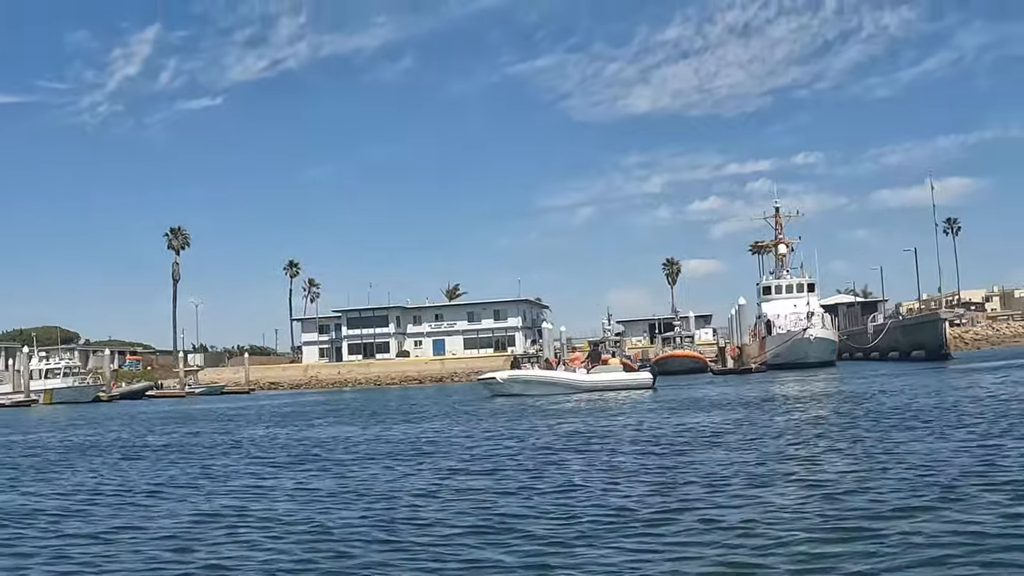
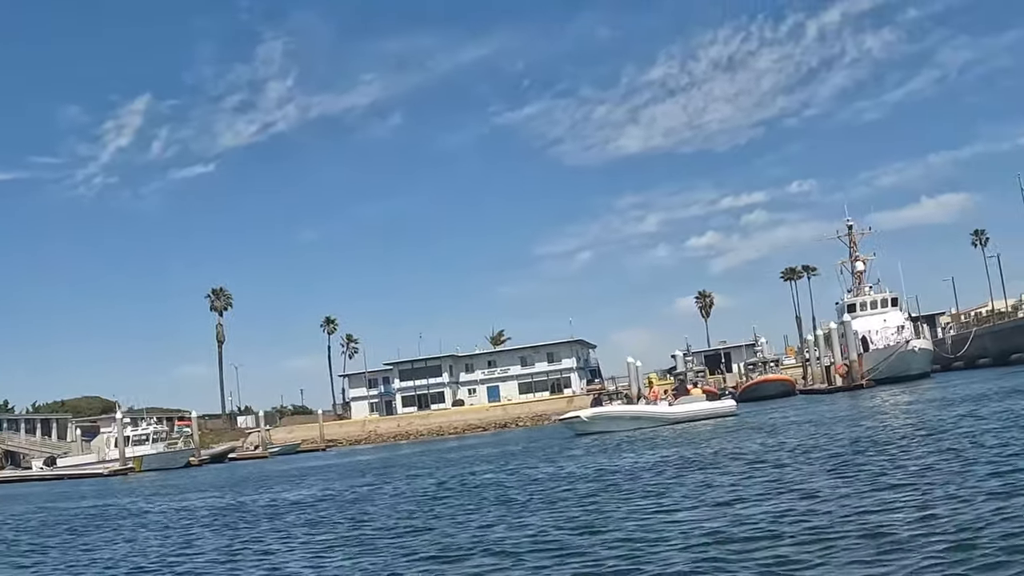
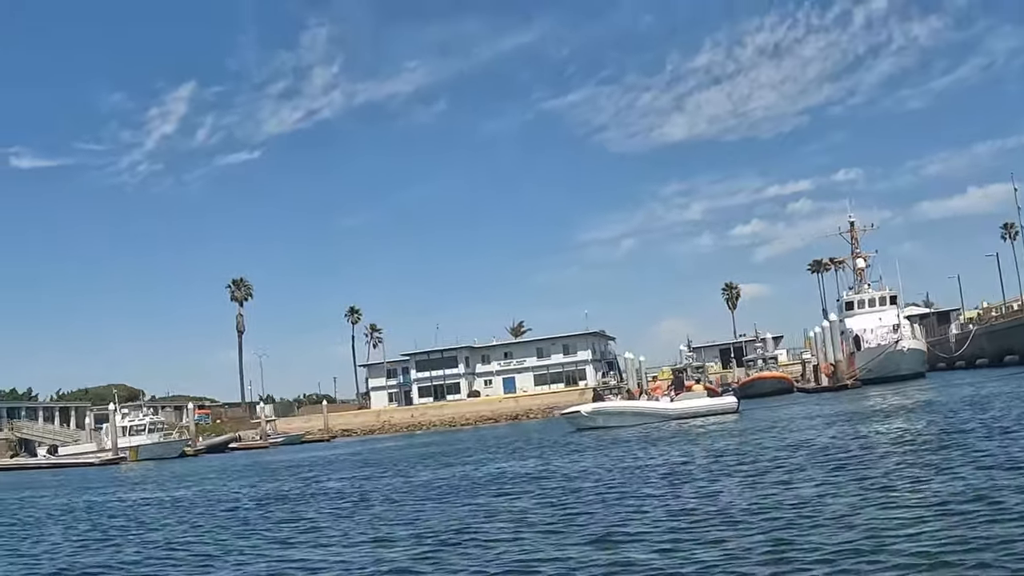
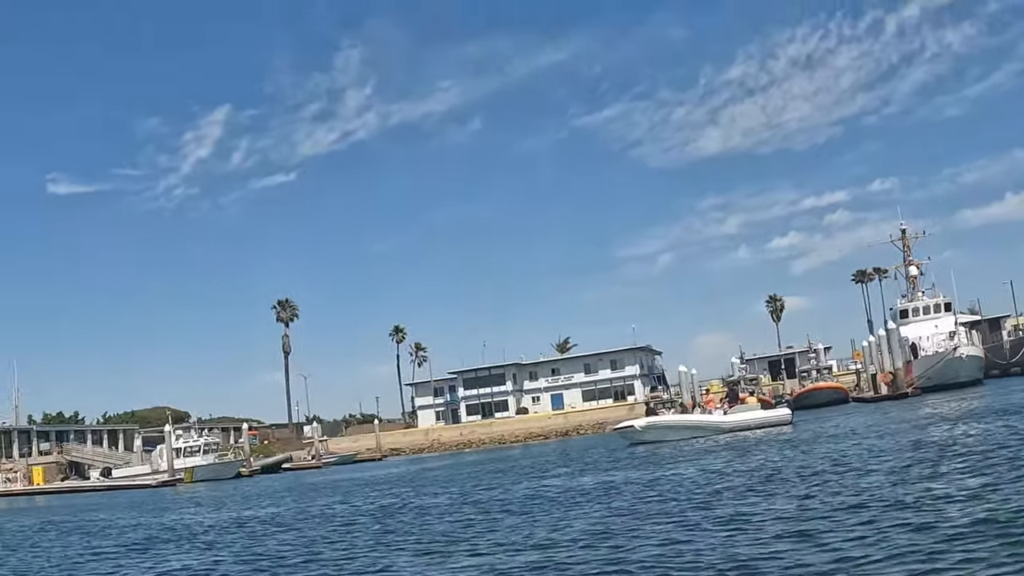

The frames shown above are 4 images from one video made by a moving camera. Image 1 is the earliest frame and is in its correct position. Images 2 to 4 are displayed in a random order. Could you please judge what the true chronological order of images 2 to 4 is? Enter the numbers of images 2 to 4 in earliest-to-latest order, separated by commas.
3, 4, 2
